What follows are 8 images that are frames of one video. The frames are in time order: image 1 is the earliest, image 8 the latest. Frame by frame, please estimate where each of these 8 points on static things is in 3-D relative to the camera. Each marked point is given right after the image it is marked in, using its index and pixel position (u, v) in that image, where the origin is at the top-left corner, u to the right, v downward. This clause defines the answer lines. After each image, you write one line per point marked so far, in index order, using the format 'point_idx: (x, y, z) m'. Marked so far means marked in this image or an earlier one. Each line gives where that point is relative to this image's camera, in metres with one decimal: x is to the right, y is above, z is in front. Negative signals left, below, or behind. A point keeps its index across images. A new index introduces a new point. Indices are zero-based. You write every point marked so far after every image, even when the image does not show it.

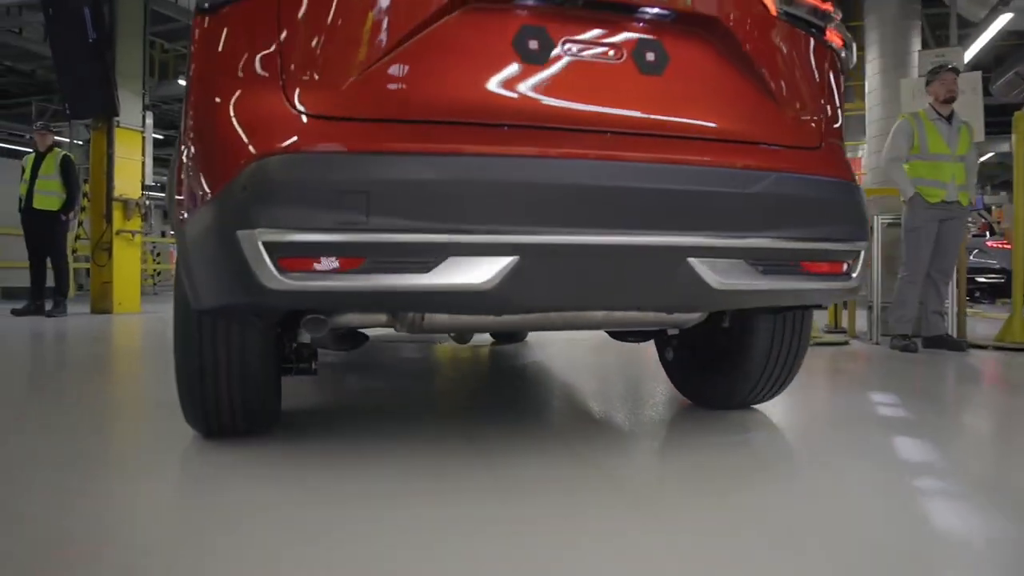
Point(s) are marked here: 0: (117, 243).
0: (-4.3, +0.5, +7.5) m
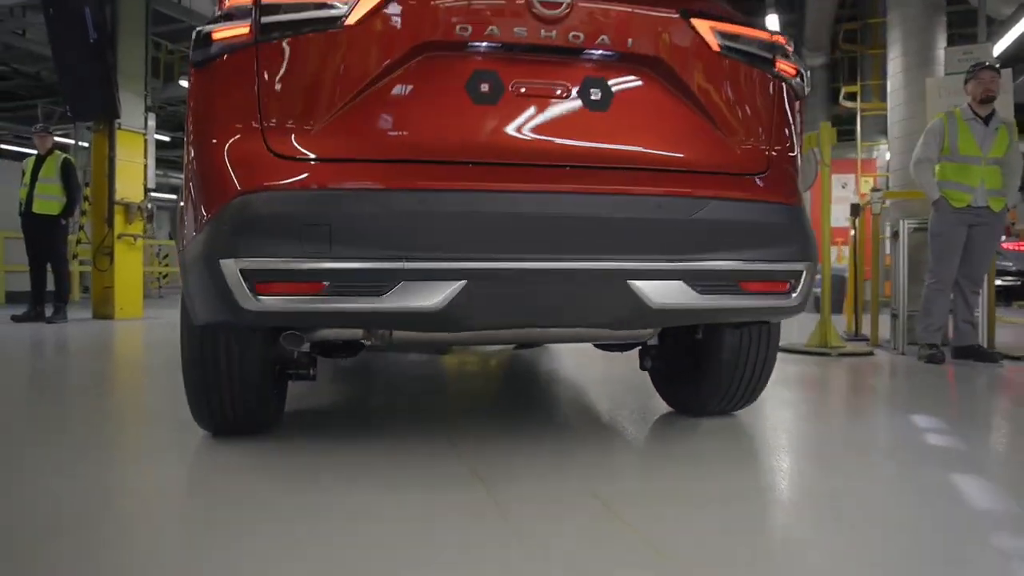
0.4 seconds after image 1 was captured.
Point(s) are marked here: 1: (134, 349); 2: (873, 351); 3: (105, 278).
0: (-4.2, +0.4, +7.4) m
1: (-3.5, -0.5, +6.5) m
2: (+2.5, -0.4, +4.7) m
3: (-4.3, +0.1, +7.4) m
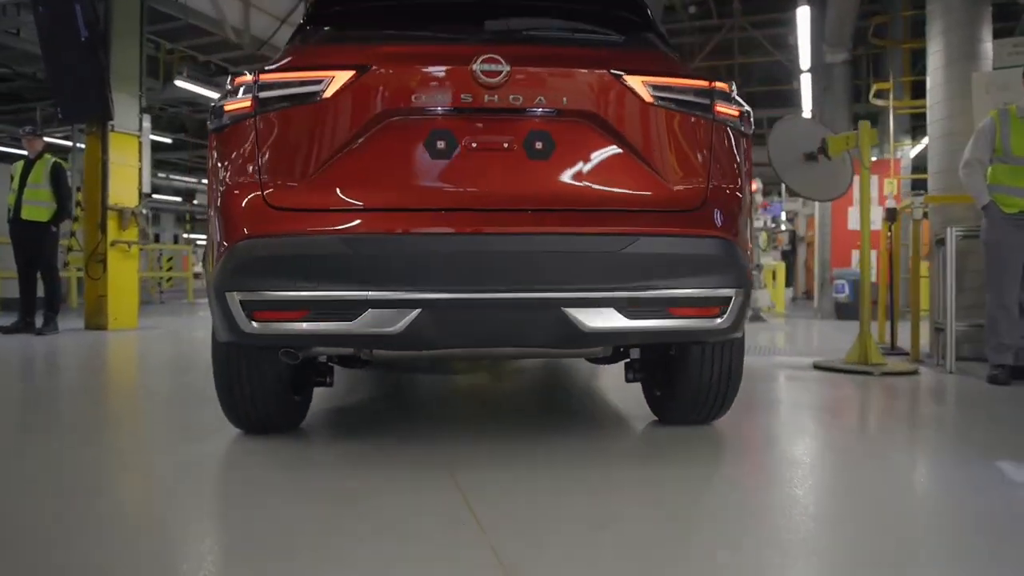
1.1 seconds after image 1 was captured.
0: (-4.1, +0.3, +7.1) m
1: (-3.4, -0.6, +6.2) m
2: (+2.5, -0.5, +4.3) m
3: (-4.2, 0.0, +7.1) m
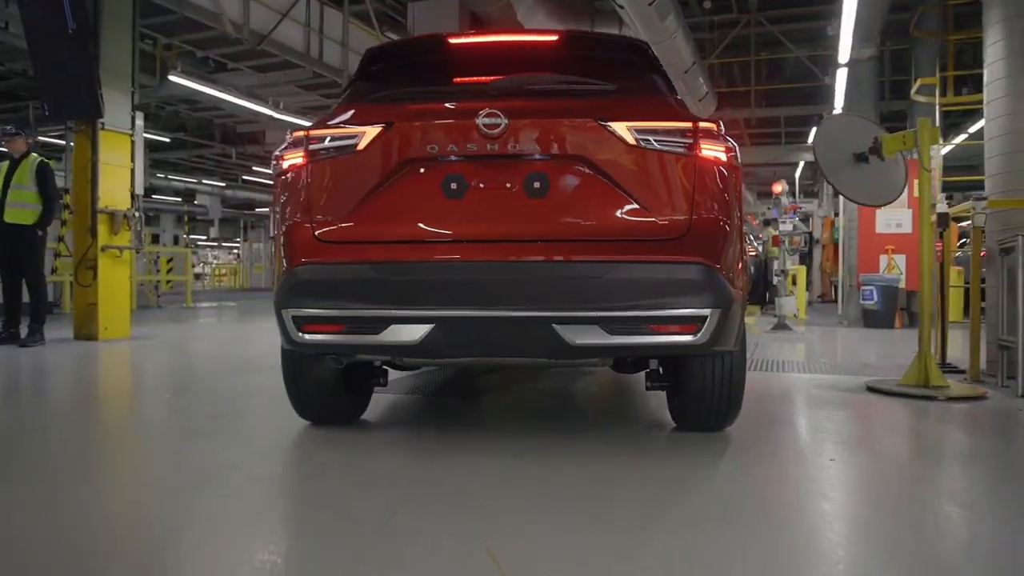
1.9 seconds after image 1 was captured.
0: (-4.0, +0.3, +6.7) m
1: (-3.3, -0.7, +5.8) m
2: (+2.7, -0.6, +3.9) m
3: (-4.1, 0.0, +6.7) m
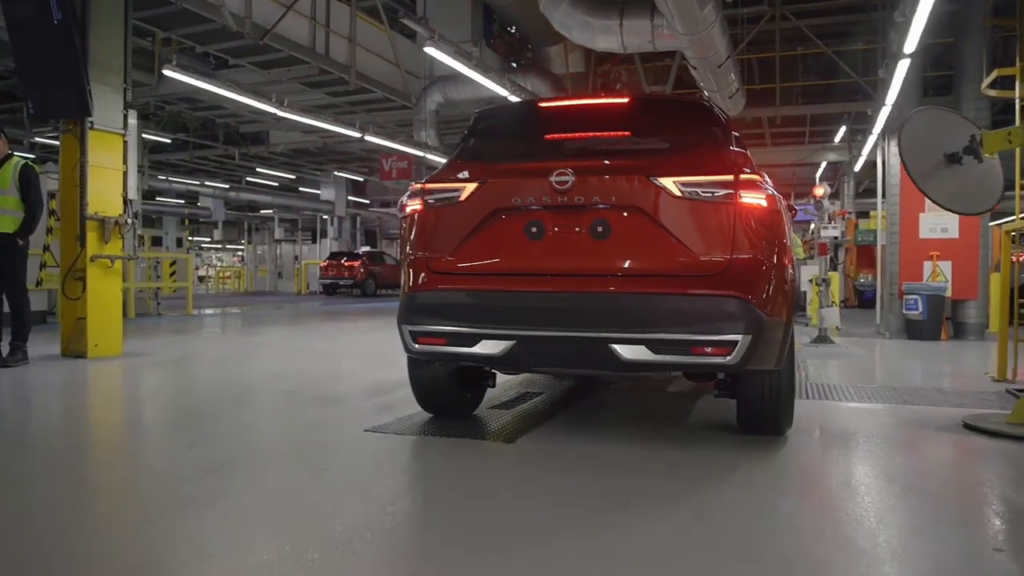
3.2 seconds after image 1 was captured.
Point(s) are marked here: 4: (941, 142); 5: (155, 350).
0: (-3.7, +0.2, +6.2) m
1: (-3.1, -0.8, +5.3) m
2: (+2.9, -0.7, +3.4) m
3: (-3.9, -0.2, +6.2) m
4: (+2.2, +0.7, +3.5) m
5: (-3.7, -0.6, +7.2) m
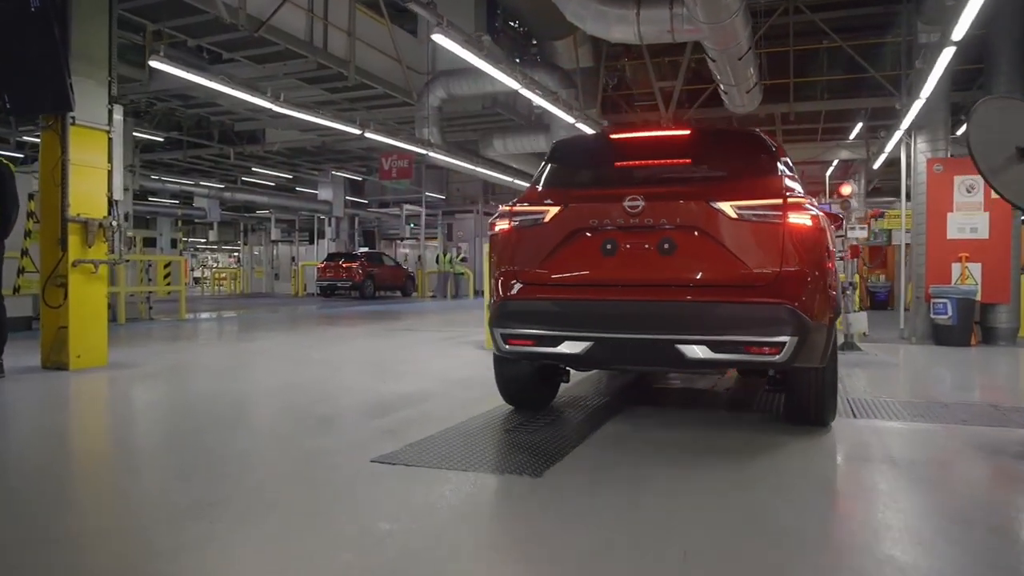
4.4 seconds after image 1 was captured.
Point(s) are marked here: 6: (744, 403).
0: (-3.6, +0.1, +5.8) m
1: (-3.0, -0.9, +4.9) m
2: (+3.0, -0.7, +3.0) m
3: (-3.8, -0.2, +5.8) m
4: (+2.3, +0.7, +3.1) m
5: (-3.6, -0.7, +6.8) m
6: (+1.6, -0.7, +4.8) m
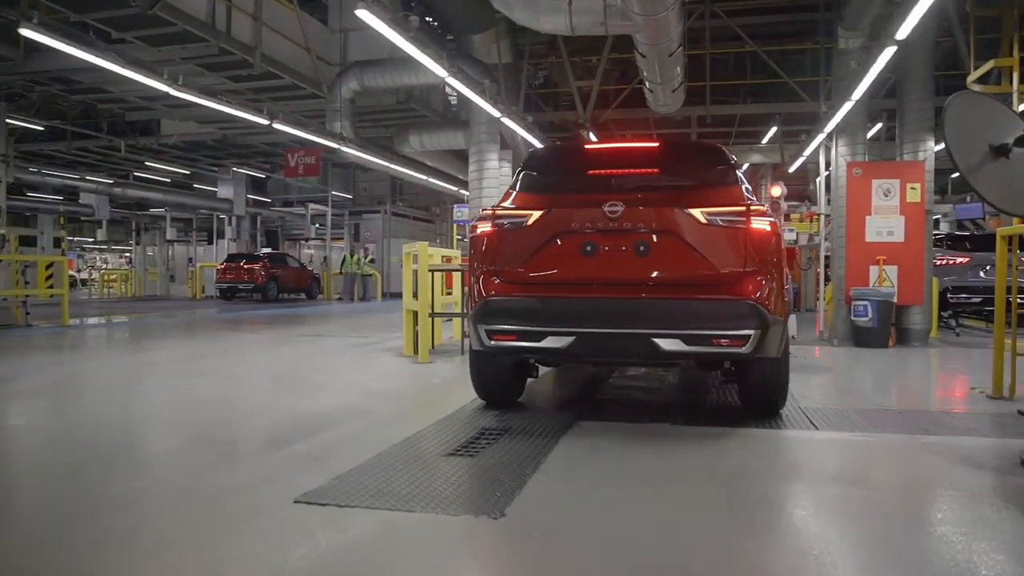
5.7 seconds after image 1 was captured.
0: (-4.2, +0.1, +4.9) m
1: (-3.4, -0.9, +4.1) m
2: (+2.8, -0.7, +3.0) m
3: (-4.3, -0.3, +4.9) m
4: (+2.1, +0.7, +3.0) m
5: (-4.3, -0.7, +5.9) m
6: (+1.2, -0.8, +4.6) m
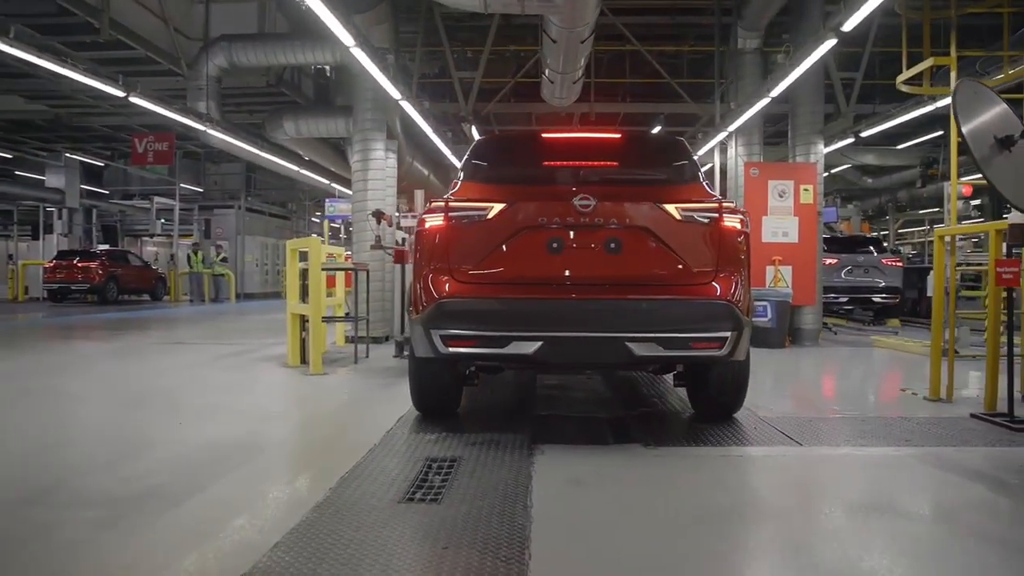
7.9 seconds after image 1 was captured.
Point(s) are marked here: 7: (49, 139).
0: (-4.5, 0.0, +3.5) m
1: (-3.6, -0.9, +2.9) m
2: (+2.6, -0.7, +3.0) m
3: (-4.7, -0.3, +3.5) m
4: (+1.9, +0.7, +2.9) m
5: (-4.8, -0.8, +4.5) m
6: (+0.8, -0.8, +4.3) m
7: (-12.0, +3.9, +18.2) m
